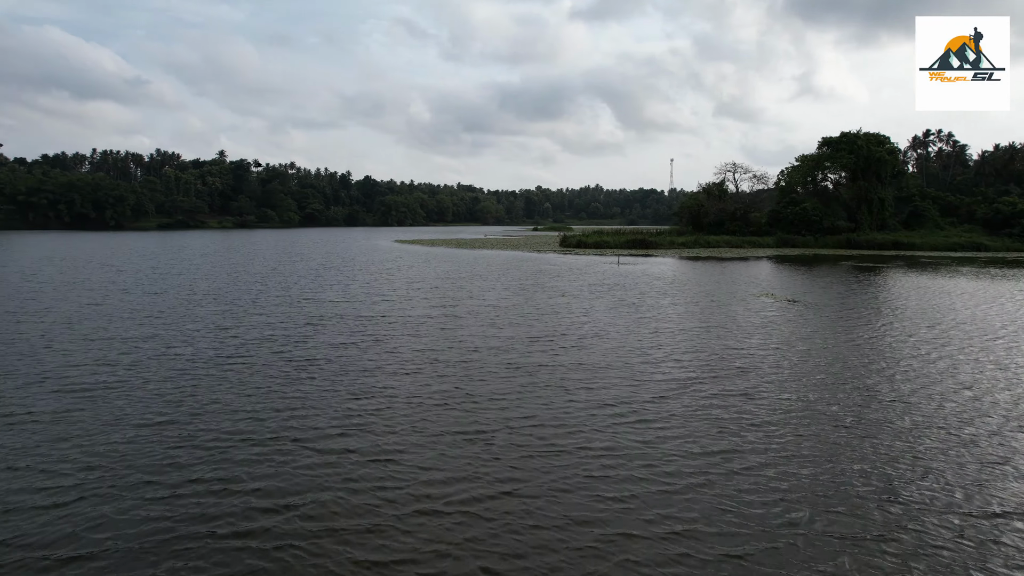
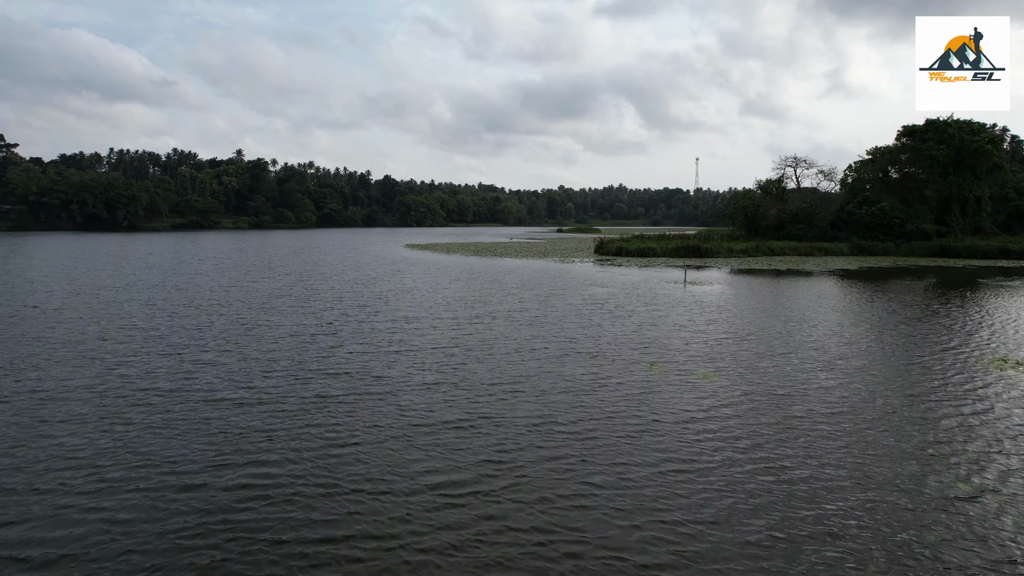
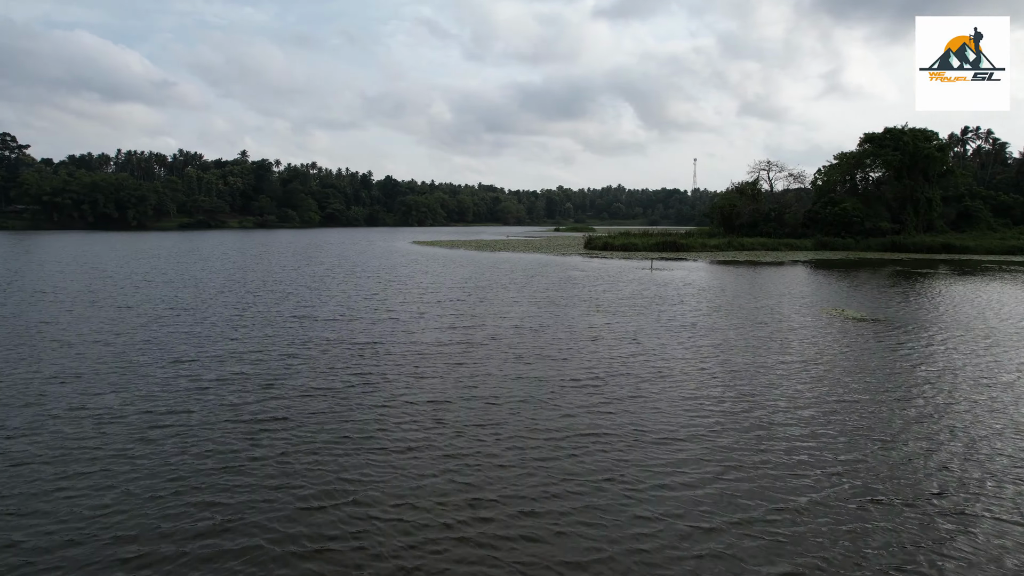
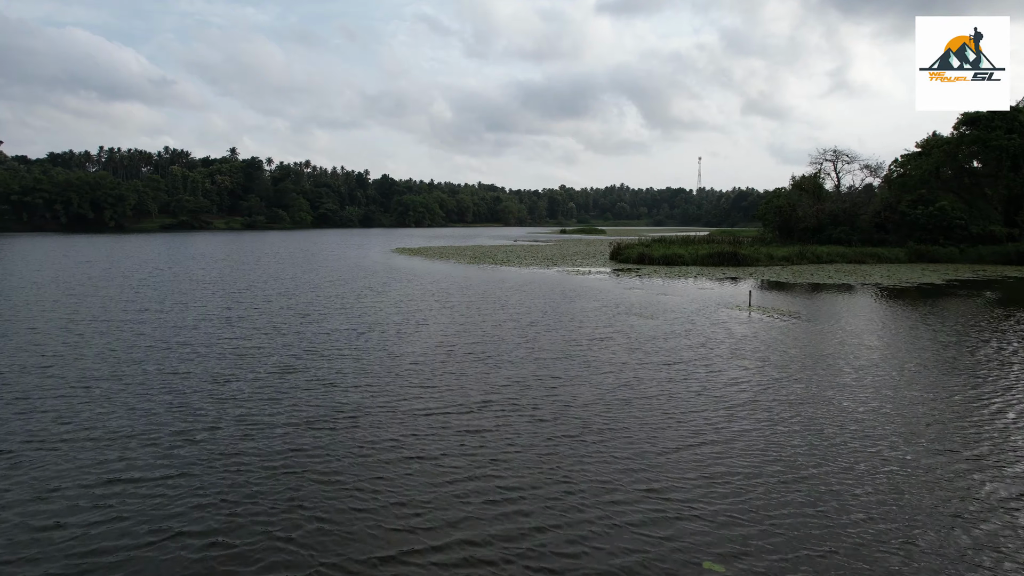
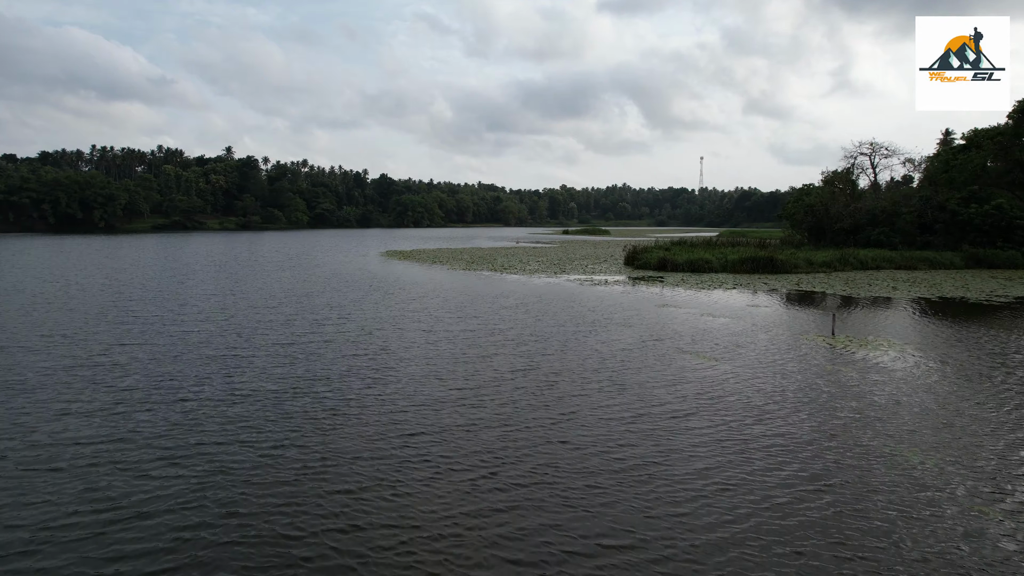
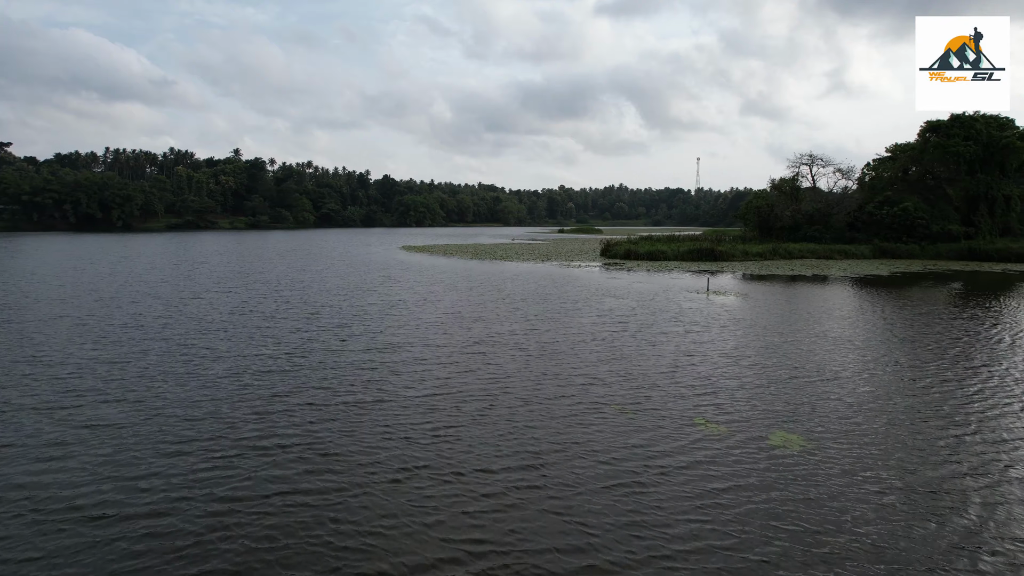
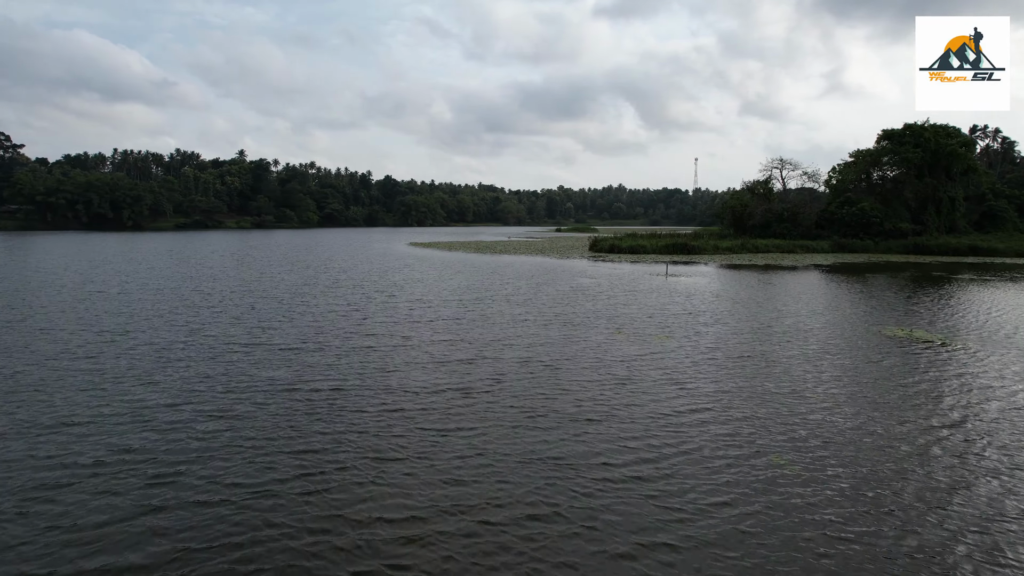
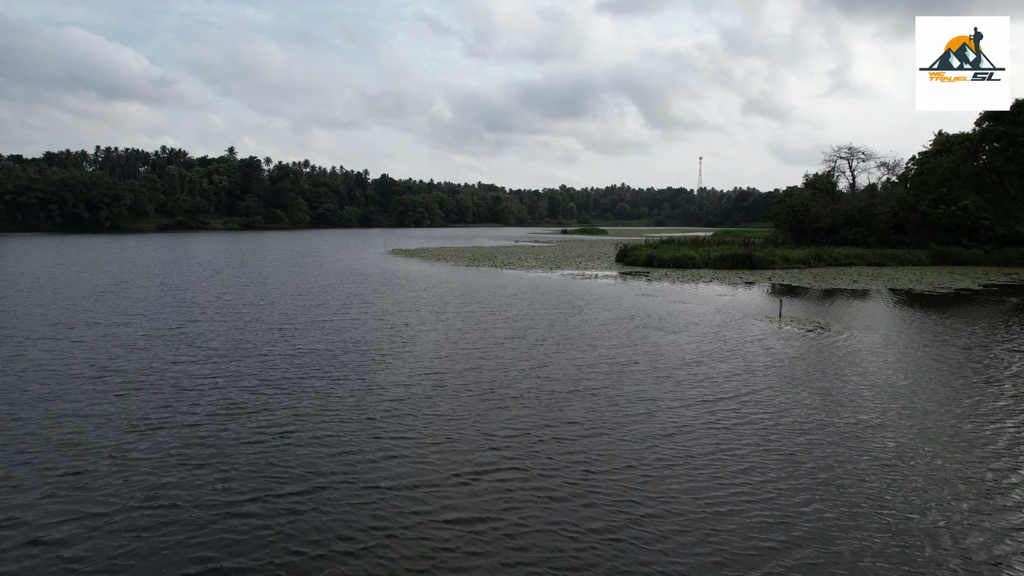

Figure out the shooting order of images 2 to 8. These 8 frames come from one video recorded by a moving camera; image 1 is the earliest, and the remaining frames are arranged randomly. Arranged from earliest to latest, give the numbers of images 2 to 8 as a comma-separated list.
3, 7, 2, 6, 4, 8, 5
